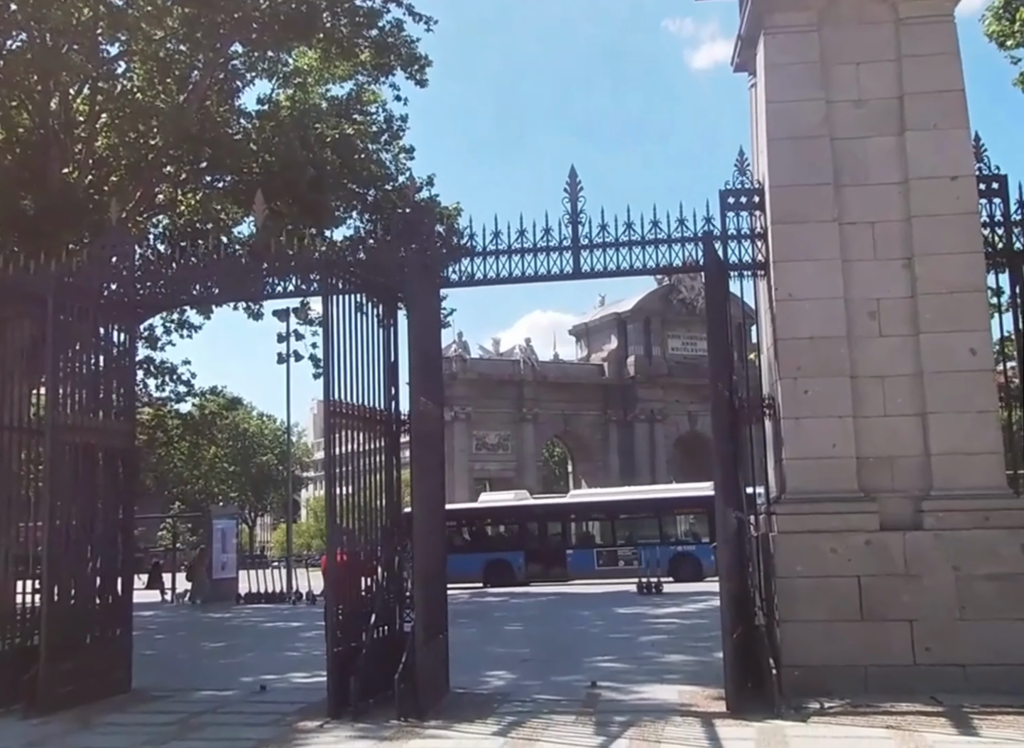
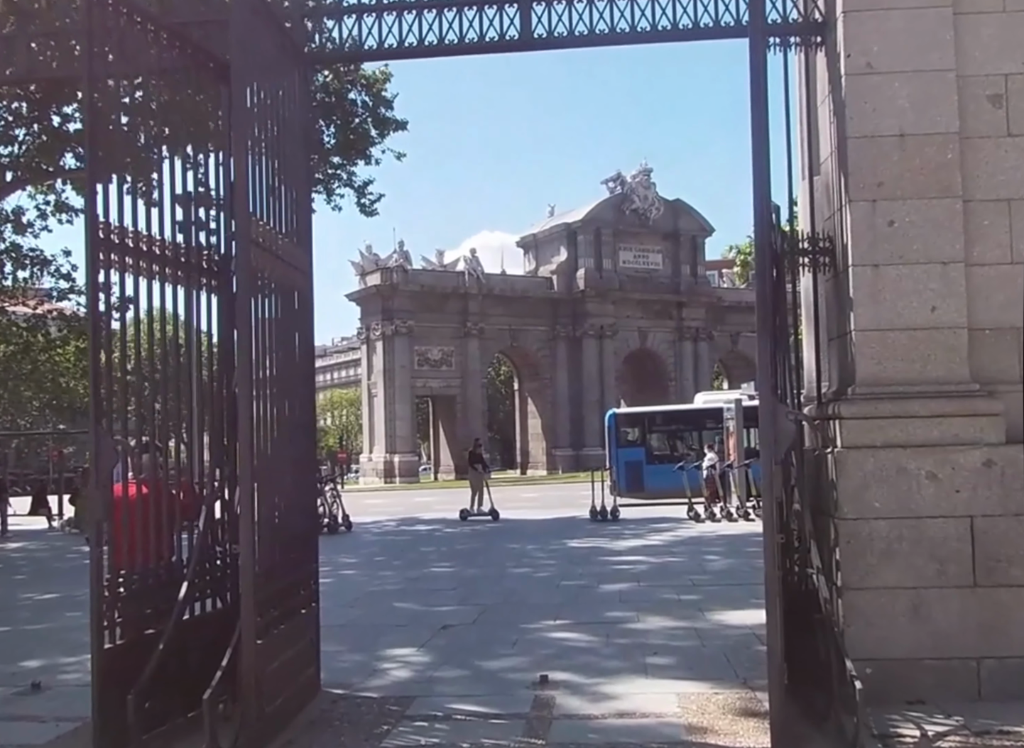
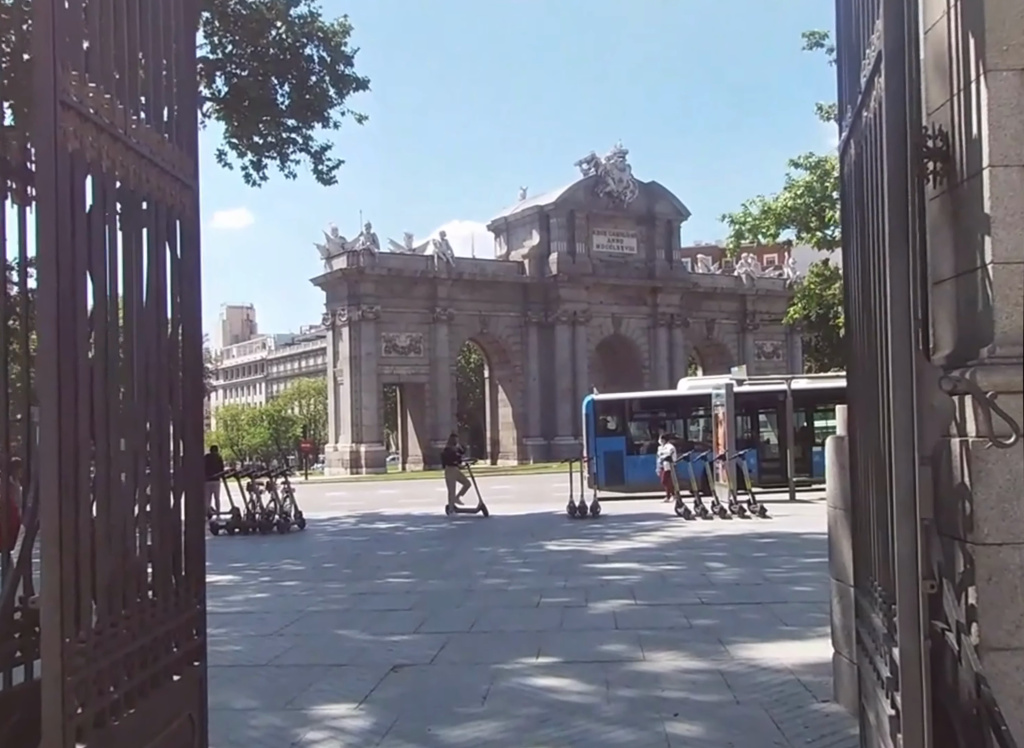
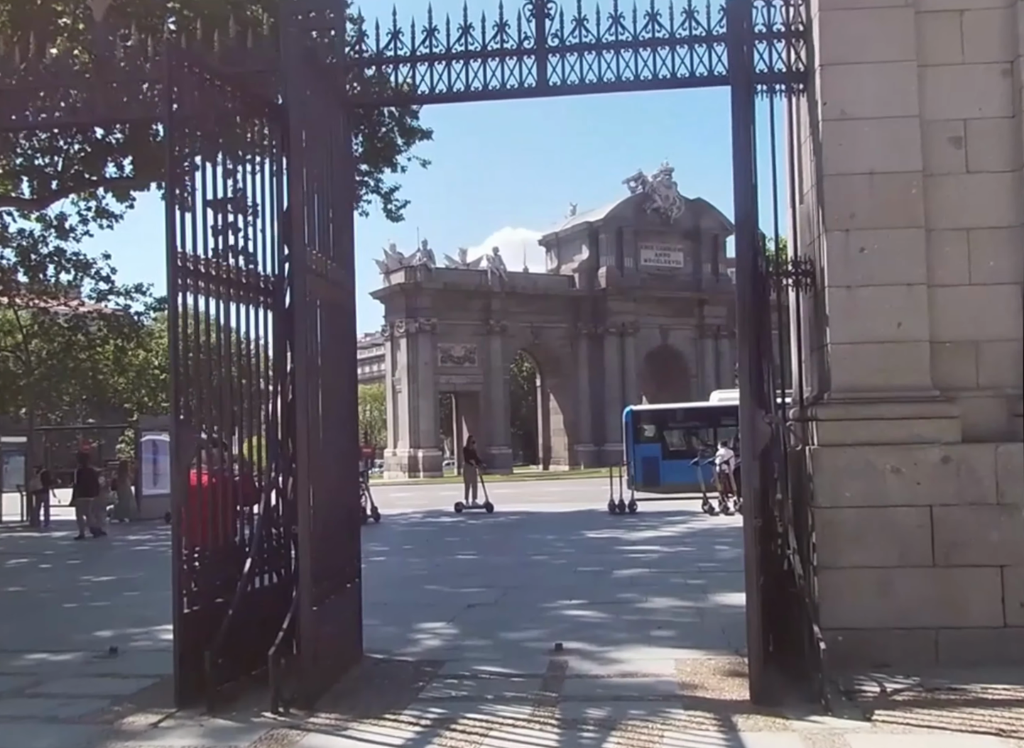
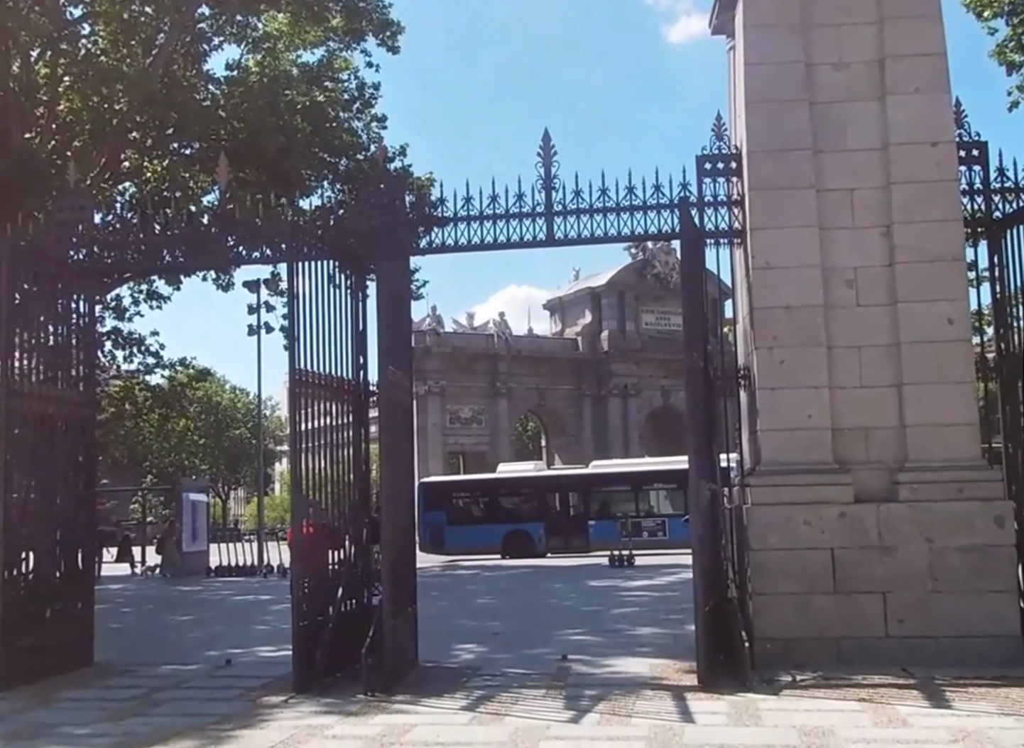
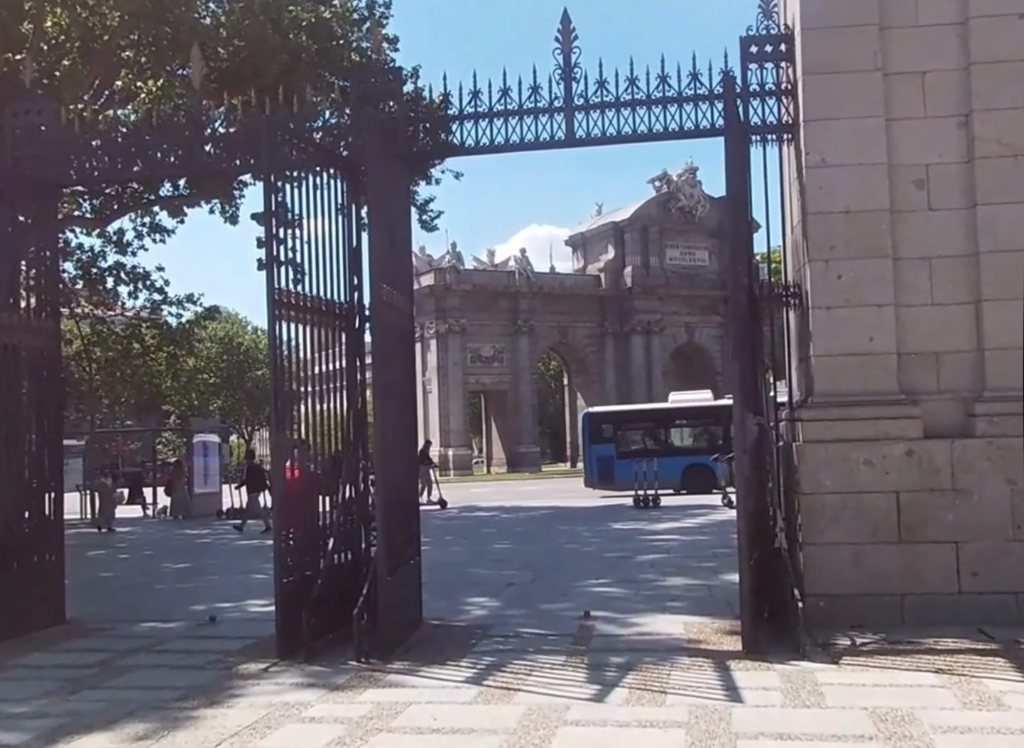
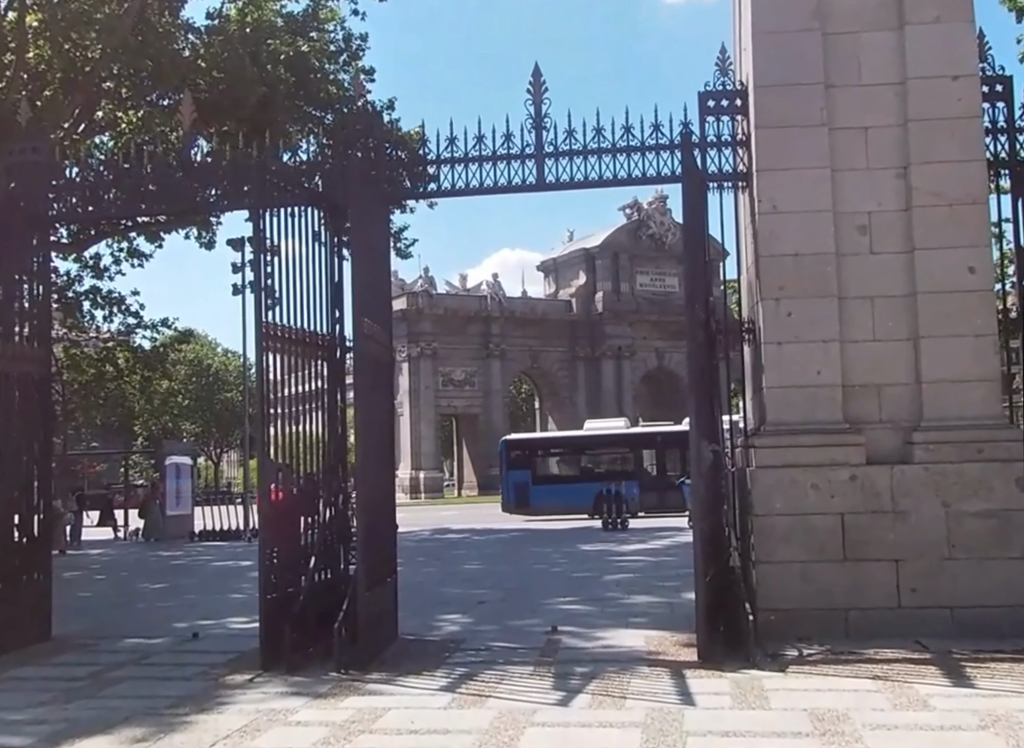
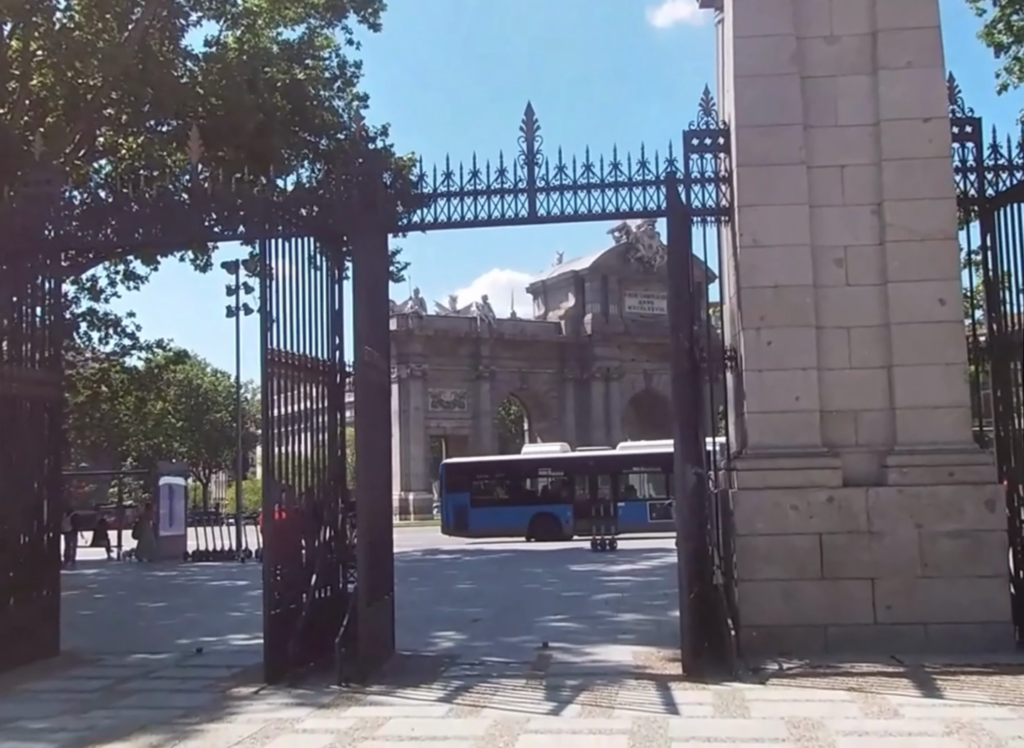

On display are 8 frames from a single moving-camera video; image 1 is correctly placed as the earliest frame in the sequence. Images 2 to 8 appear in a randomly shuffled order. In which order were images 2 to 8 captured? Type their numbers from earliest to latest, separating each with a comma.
5, 8, 7, 6, 4, 2, 3
